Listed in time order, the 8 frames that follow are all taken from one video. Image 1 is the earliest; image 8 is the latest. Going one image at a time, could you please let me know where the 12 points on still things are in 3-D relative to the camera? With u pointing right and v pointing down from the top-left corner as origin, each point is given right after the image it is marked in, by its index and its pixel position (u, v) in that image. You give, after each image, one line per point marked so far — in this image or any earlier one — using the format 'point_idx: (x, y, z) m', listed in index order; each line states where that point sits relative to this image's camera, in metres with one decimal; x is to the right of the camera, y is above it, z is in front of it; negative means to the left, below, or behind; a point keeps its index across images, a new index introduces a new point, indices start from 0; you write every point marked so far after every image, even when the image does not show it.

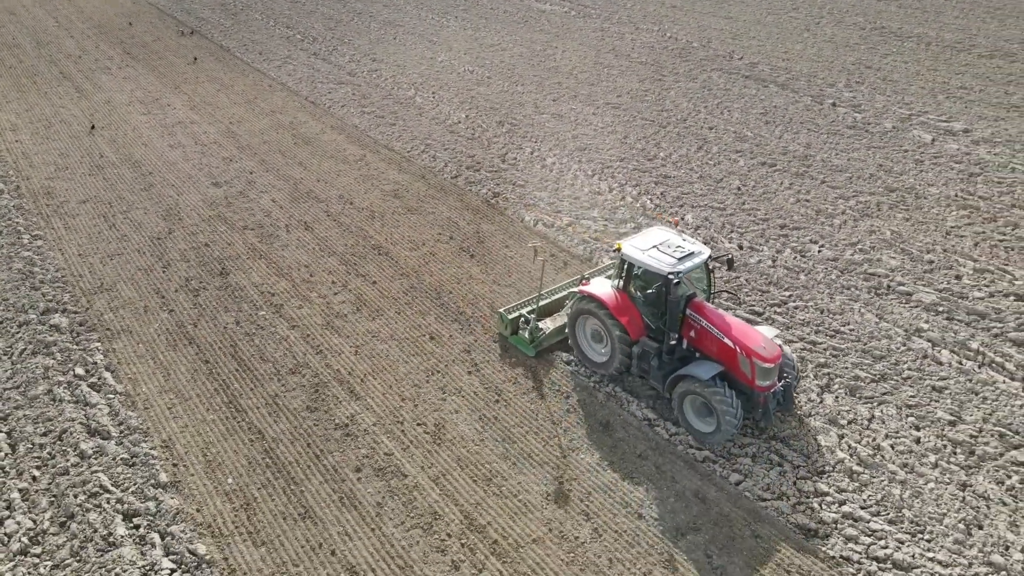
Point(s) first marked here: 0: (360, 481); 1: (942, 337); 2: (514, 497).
0: (-1.4, -1.8, +7.0) m
1: (+5.2, -0.6, +8.9) m
2: (0.0, -1.9, +6.8) m
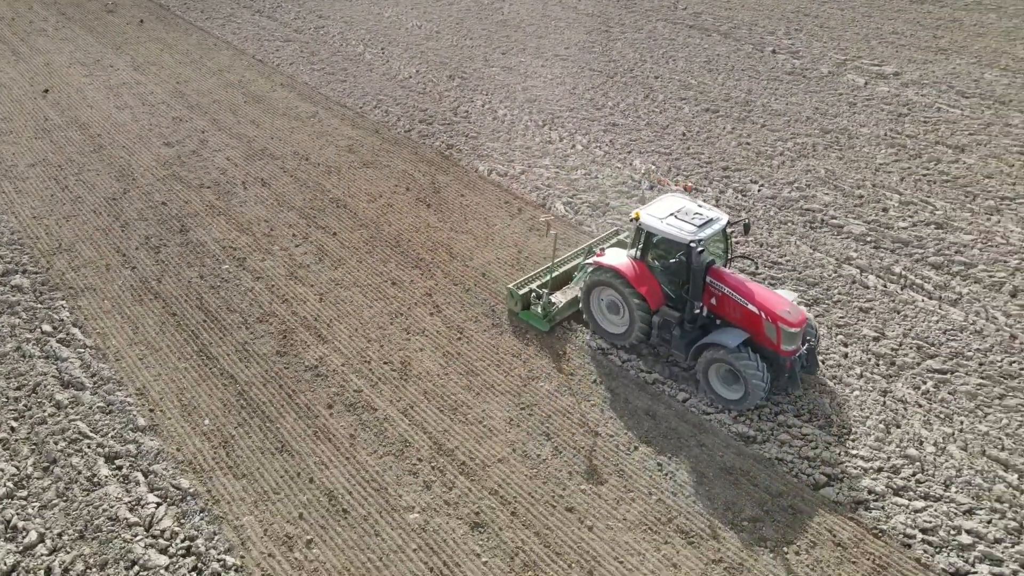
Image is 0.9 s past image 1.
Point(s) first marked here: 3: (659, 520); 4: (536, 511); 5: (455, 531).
0: (-1.8, -1.3, +7.4) m
1: (+4.7, +0.3, +9.6) m
2: (-0.3, -1.3, +7.3) m
3: (+1.3, -2.0, +6.3) m
4: (+0.2, -1.9, +6.4) m
5: (-0.5, -2.1, +6.2) m
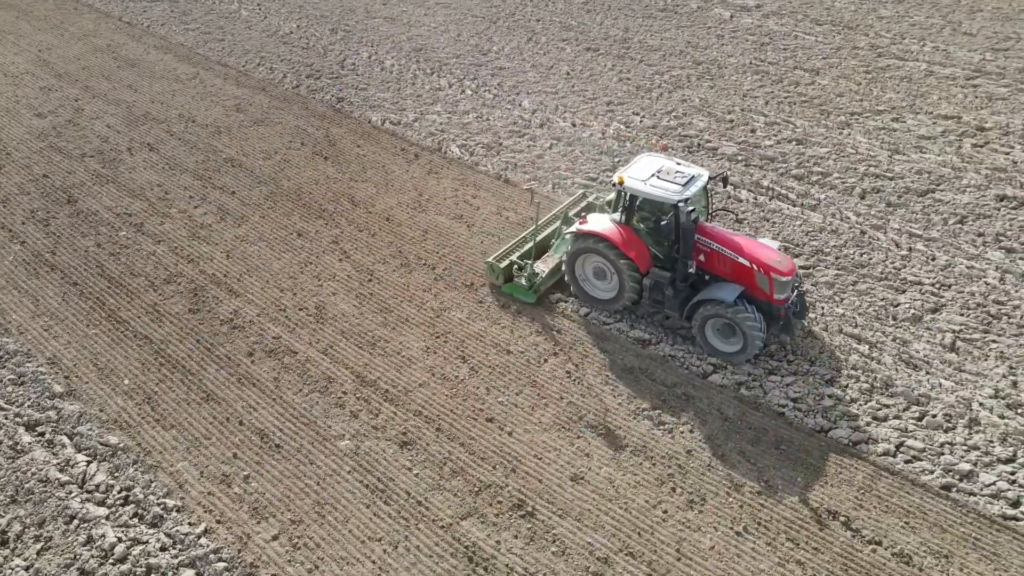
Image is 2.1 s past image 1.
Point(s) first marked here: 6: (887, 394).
0: (-2.7, -0.8, +7.6) m
1: (+3.3, +1.6, +10.5) m
2: (-1.2, -0.7, +7.7) m
3: (+0.6, -1.2, +7.0) m
4: (-0.5, -1.3, +7.0) m
5: (-1.2, -1.5, +6.7) m
6: (+3.6, -1.0, +7.1) m
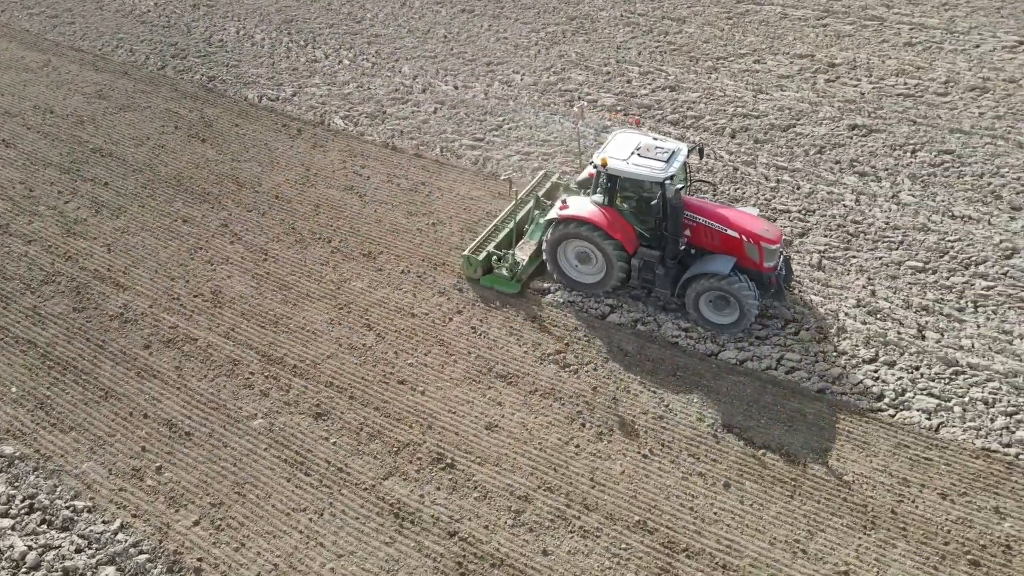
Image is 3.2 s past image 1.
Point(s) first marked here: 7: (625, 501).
0: (-3.6, -0.7, +7.4) m
1: (+1.6, +2.4, +11.0) m
2: (-2.2, -0.4, +7.7) m
3: (-0.3, -0.8, +7.2) m
4: (-1.3, -1.0, +7.1) m
5: (-1.9, -1.2, +6.7) m
6: (+2.7, -0.3, +7.7) m
7: (+0.9, -1.7, +6.0) m
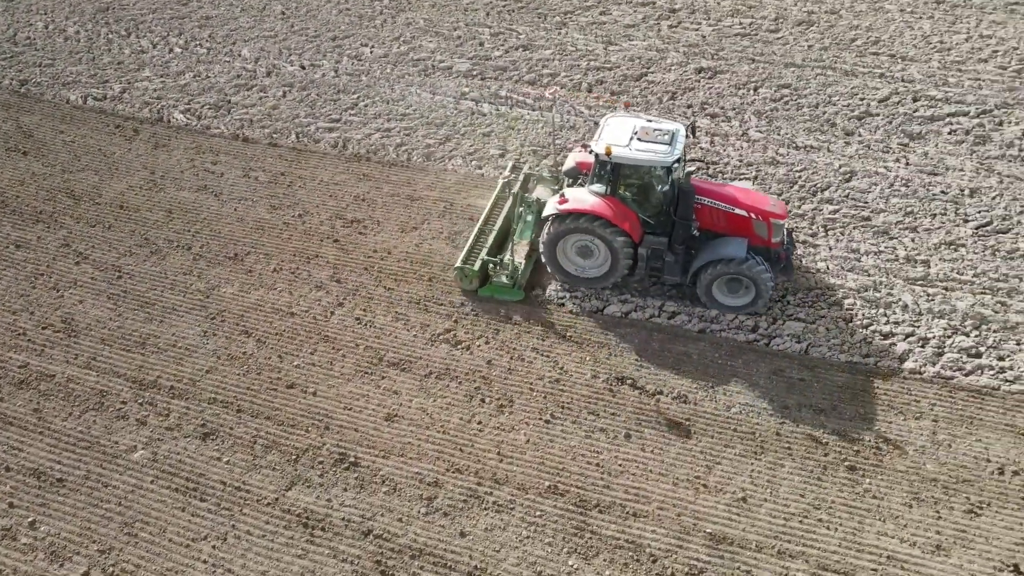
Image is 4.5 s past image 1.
0: (-4.6, -1.0, +6.7) m
1: (-0.5, +2.9, +10.8) m
2: (-3.3, -0.6, +7.2) m
3: (-1.3, -0.7, +7.0) m
4: (-2.3, -1.0, +6.7) m
5: (-2.8, -1.4, +6.3) m
6: (+1.4, +0.3, +8.0) m
7: (+0.2, -1.5, +6.1) m
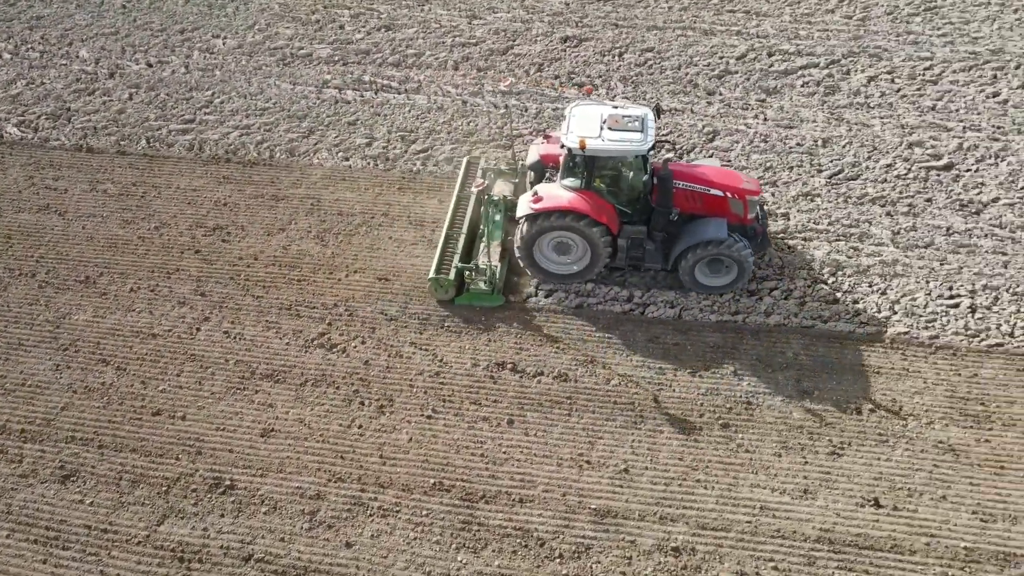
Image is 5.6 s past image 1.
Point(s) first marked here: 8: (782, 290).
0: (-5.7, -1.5, +6.1) m
1: (-2.4, +2.9, +10.5) m
2: (-4.5, -0.9, +6.7) m
3: (-2.5, -0.8, +6.8) m
4: (-3.4, -1.2, +6.4) m
5: (-3.8, -1.7, +5.9) m
6: (+0.1, +0.5, +7.9) m
7: (-0.8, -1.5, +6.0) m
8: (+2.7, 0.0, +7.5) m
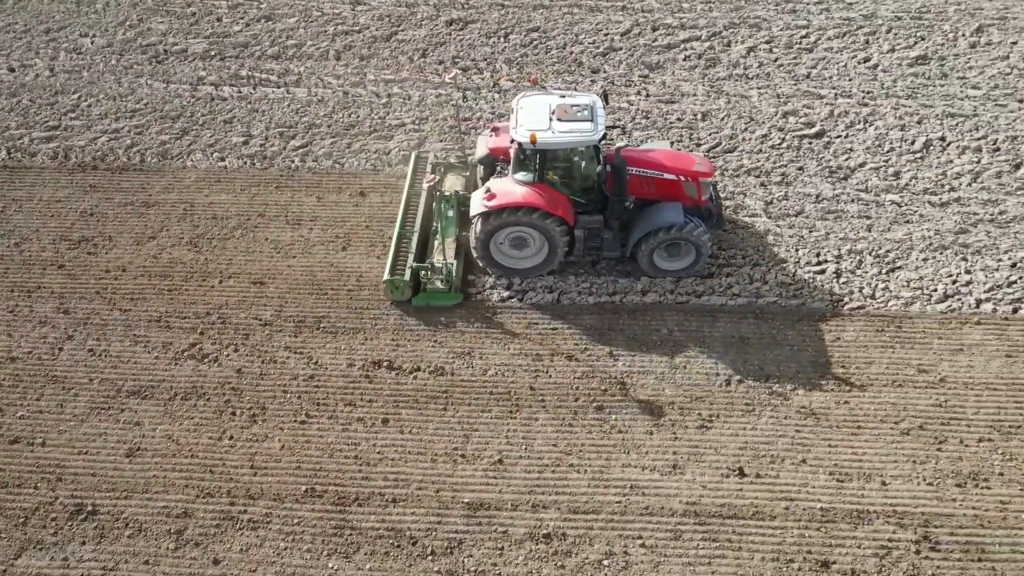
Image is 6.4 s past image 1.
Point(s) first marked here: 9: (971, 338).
0: (-6.7, -1.9, +5.6) m
1: (-4.0, +2.9, +10.1) m
2: (-5.6, -1.2, +6.3) m
3: (-3.6, -1.0, +6.5) m
4: (-4.4, -1.5, +6.1) m
5: (-4.8, -1.9, +5.6) m
6: (-1.2, +0.5, +7.8) m
7: (-1.8, -1.5, +5.9) m
8: (+1.5, +0.2, +7.6) m
9: (+4.2, -0.5, +6.7) m
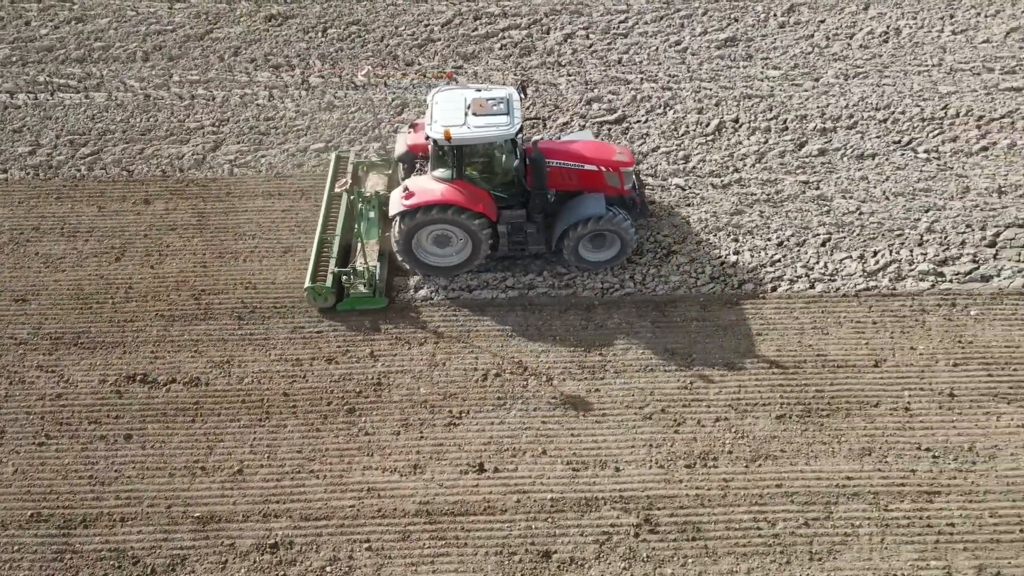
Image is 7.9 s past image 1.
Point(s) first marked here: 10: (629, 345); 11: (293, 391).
0: (-8.7, -2.3, +5.2) m
1: (-6.6, +2.7, +9.7) m
2: (-7.7, -1.5, +5.9) m
3: (-5.7, -1.2, +6.2) m
4: (-6.5, -1.7, +5.7) m
5: (-6.8, -2.2, +5.3) m
6: (-3.5, +0.4, +7.6) m
7: (-3.9, -1.7, +5.8) m
8: (-0.8, +0.3, +7.5) m
9: (+2.0, -0.3, +6.8) m
10: (+1.1, -0.5, +6.7) m
11: (-1.9, -0.9, +6.5) m
